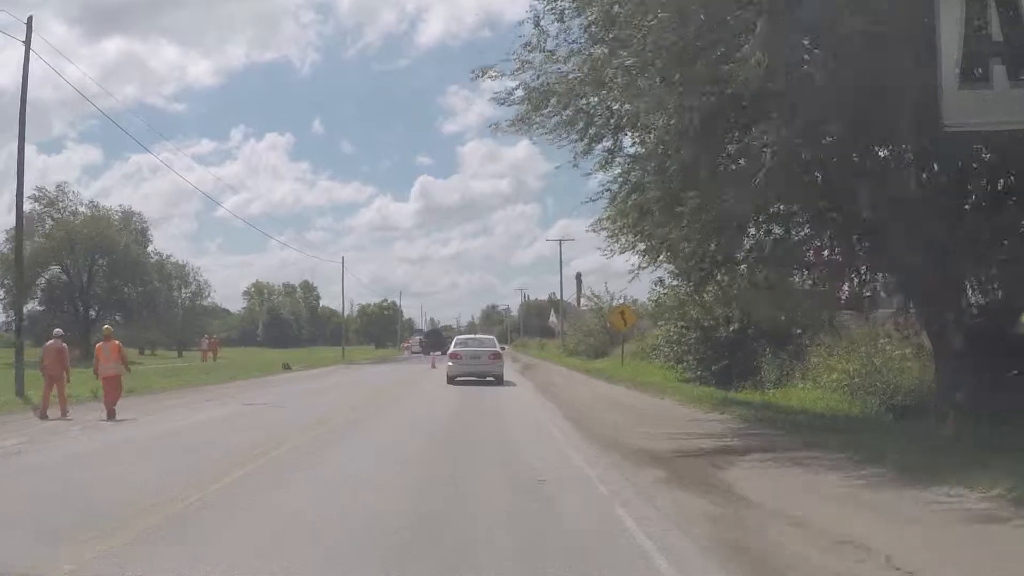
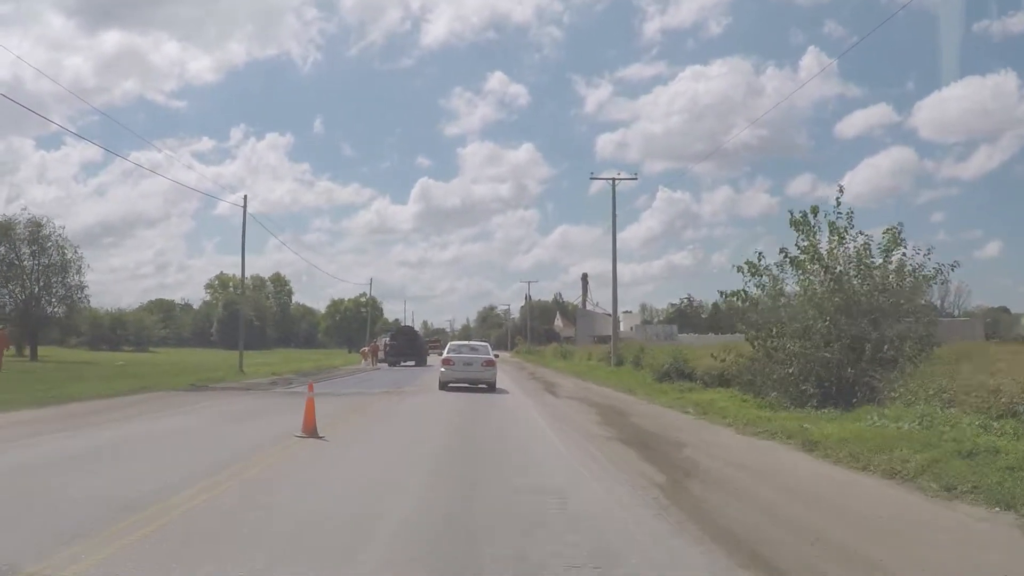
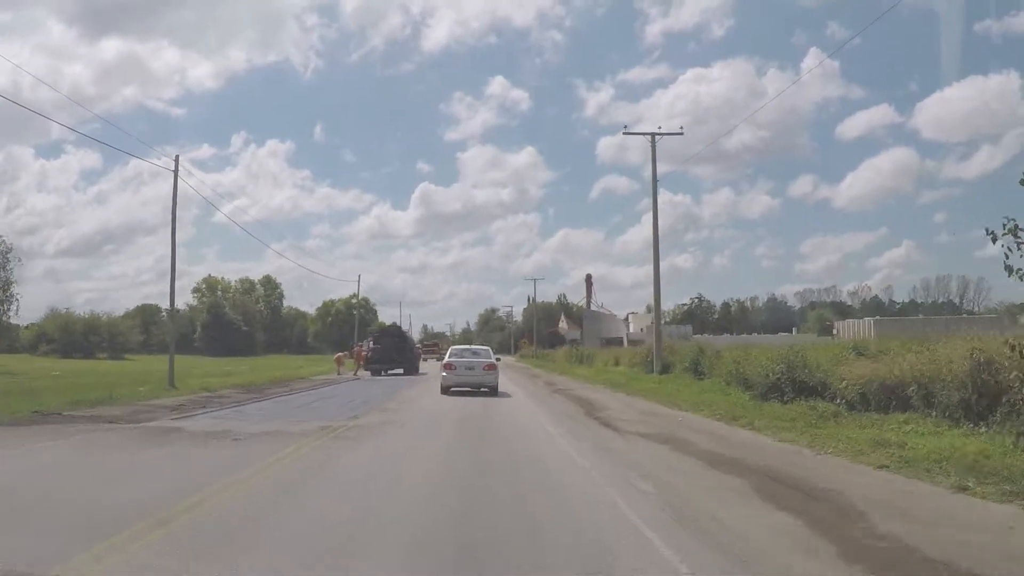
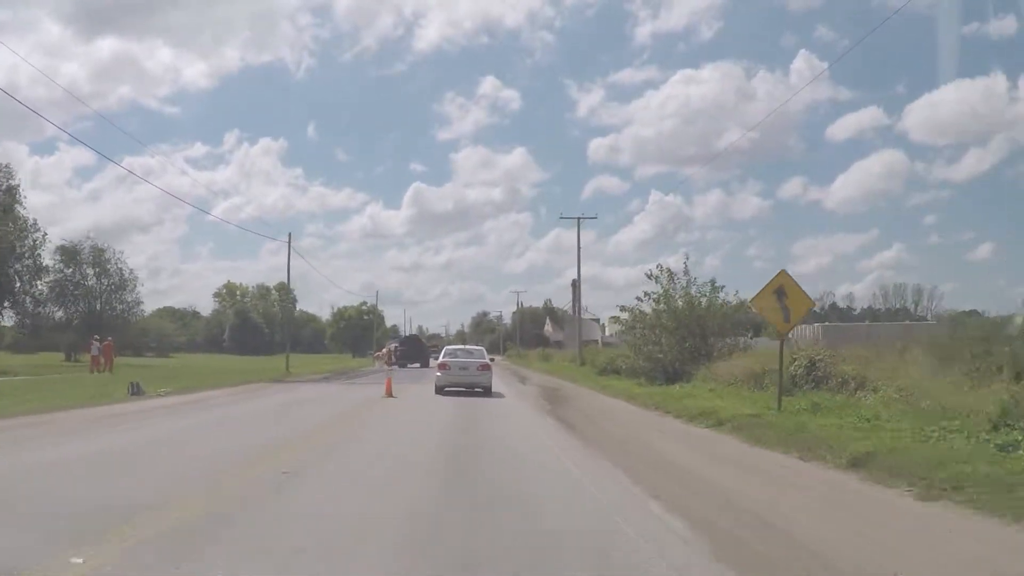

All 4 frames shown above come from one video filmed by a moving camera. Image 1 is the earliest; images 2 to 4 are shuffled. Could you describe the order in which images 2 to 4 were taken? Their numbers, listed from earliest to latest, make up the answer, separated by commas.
4, 2, 3
